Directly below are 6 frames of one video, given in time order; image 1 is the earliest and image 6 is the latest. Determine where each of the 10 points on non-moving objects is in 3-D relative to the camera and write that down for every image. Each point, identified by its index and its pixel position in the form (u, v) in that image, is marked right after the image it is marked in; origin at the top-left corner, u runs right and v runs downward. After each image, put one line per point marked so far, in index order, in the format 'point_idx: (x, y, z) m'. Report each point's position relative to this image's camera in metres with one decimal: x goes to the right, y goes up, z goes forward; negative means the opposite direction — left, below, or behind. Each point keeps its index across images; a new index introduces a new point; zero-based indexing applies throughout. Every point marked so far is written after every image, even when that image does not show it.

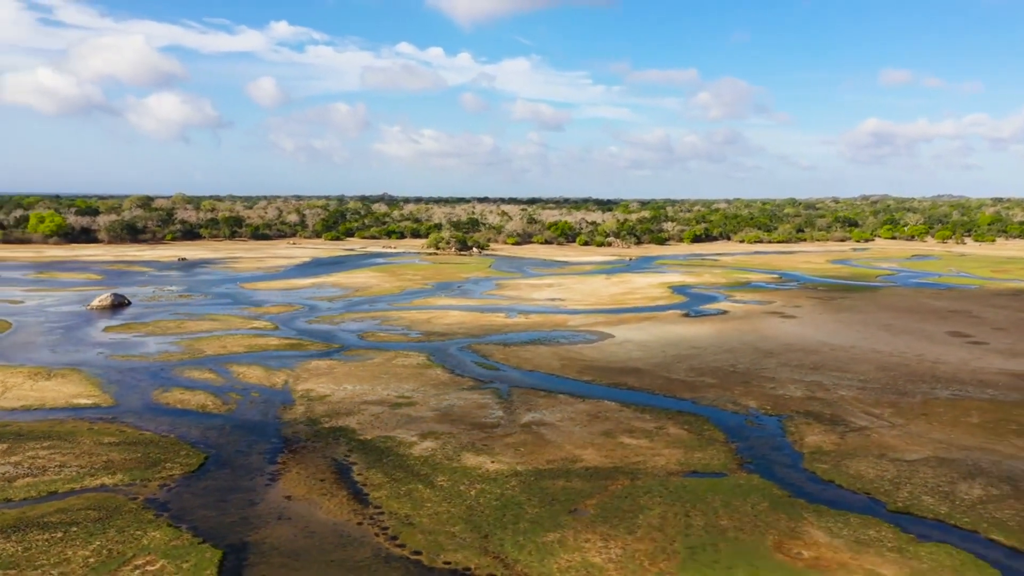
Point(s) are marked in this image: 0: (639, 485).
0: (+2.0, -3.1, +12.1) m
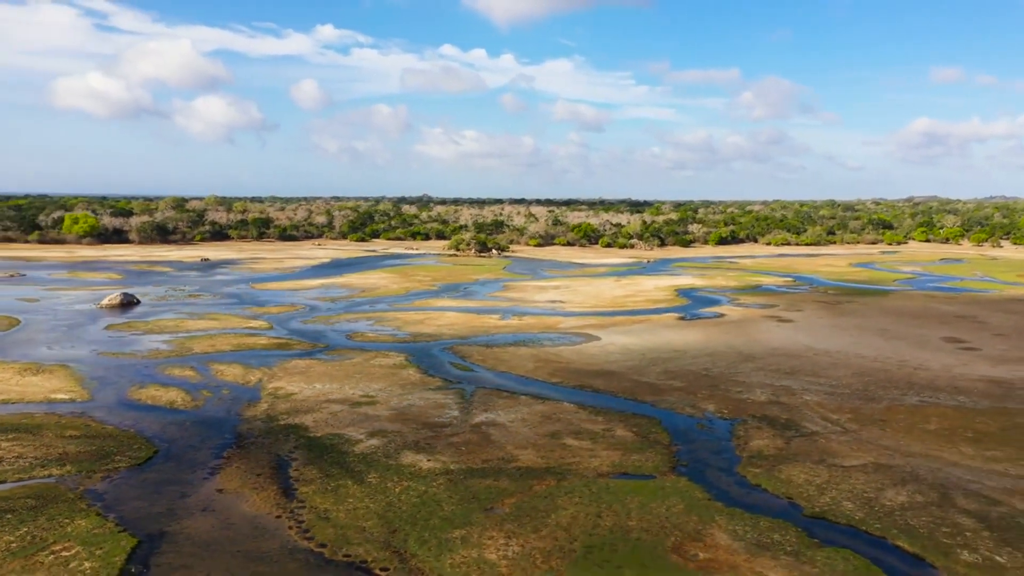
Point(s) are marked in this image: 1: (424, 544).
0: (+0.8, -3.1, +12.4) m
1: (-1.1, -3.3, +10.1) m
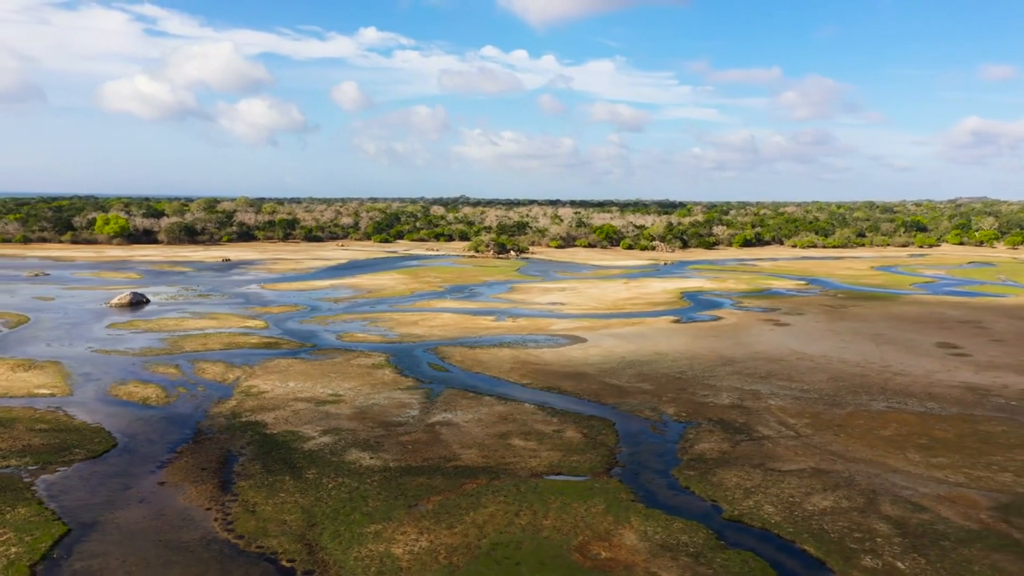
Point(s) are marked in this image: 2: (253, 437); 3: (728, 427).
0: (-0.3, -3.2, +12.6) m
1: (-2.4, -3.4, +10.5) m
2: (-4.9, -2.8, +14.8) m
3: (+4.5, -2.9, +16.2) m
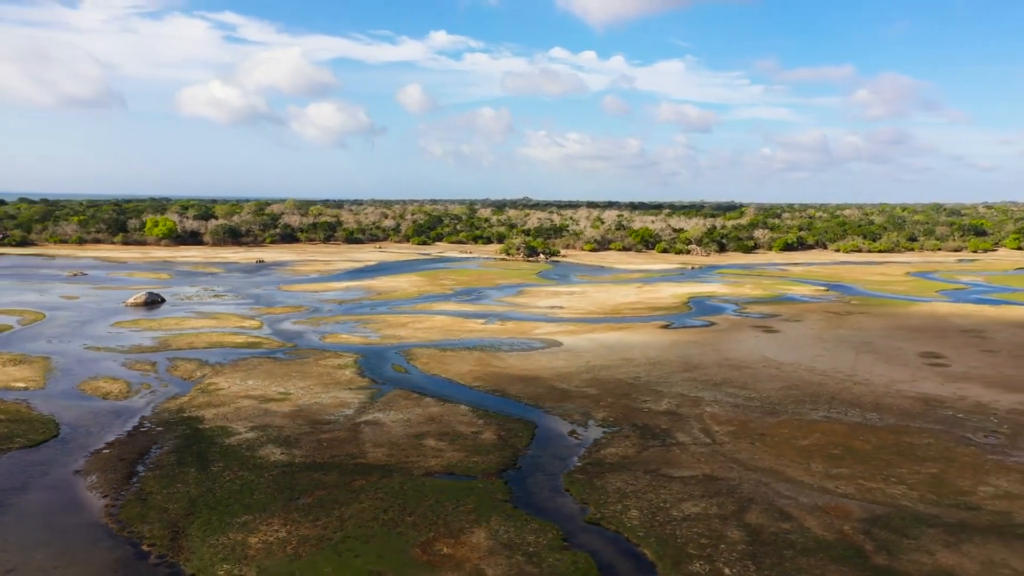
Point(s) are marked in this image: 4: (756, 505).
0: (-2.2, -3.3, +13.3) m
1: (-4.4, -3.5, +11.3) m
2: (-6.7, -2.9, +15.8) m
3: (+2.9, -3.1, +16.5) m
4: (+3.9, -3.5, +12.5) m
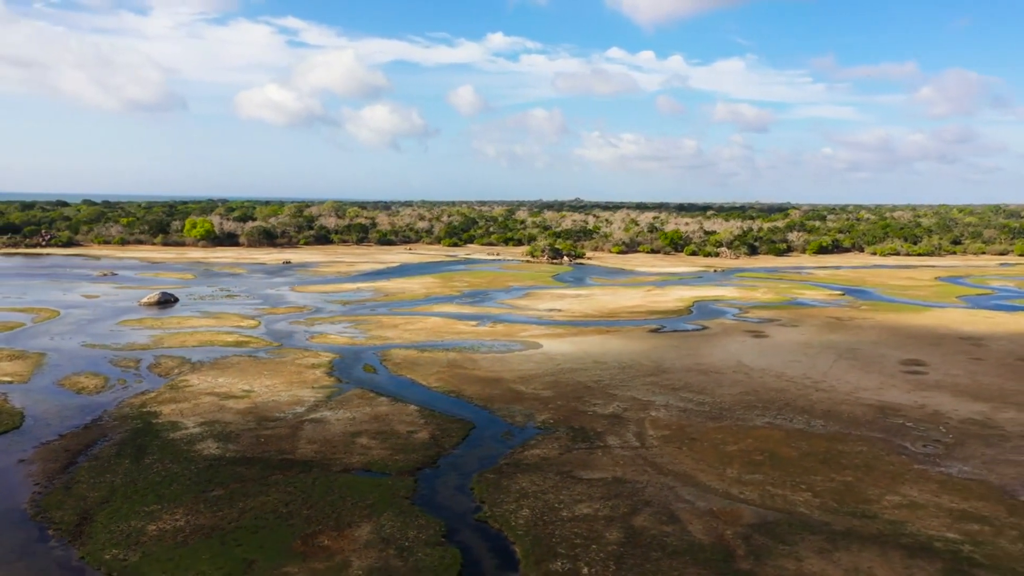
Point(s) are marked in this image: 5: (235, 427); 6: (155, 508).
0: (-3.8, -3.4, +13.9) m
1: (-6.2, -3.5, +12.1) m
2: (-8.1, -3.0, +16.7) m
3: (+1.5, -3.2, +16.7) m
4: (+2.2, -3.6, +12.7) m
5: (-5.9, -3.0, +16.7) m
6: (-5.6, -3.5, +12.3) m
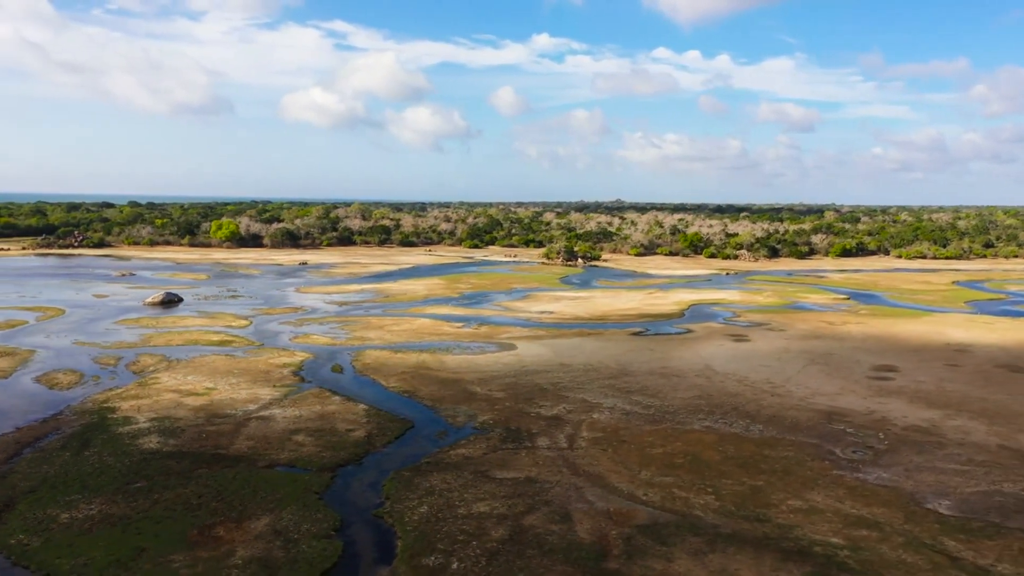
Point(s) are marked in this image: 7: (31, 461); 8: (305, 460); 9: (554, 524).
0: (-5.4, -3.4, +14.5) m
1: (-7.8, -3.5, +12.8) m
2: (-9.5, -3.0, +17.6) m
3: (0.0, -3.2, +17.1) m
4: (+0.6, -3.7, +13.0) m
5: (-7.4, -3.1, +17.5) m
6: (-7.3, -3.5, +13.1) m
7: (-9.1, -3.3, +14.8) m
8: (-4.0, -3.4, +15.3) m
9: (+0.7, -3.7, +12.4) m
